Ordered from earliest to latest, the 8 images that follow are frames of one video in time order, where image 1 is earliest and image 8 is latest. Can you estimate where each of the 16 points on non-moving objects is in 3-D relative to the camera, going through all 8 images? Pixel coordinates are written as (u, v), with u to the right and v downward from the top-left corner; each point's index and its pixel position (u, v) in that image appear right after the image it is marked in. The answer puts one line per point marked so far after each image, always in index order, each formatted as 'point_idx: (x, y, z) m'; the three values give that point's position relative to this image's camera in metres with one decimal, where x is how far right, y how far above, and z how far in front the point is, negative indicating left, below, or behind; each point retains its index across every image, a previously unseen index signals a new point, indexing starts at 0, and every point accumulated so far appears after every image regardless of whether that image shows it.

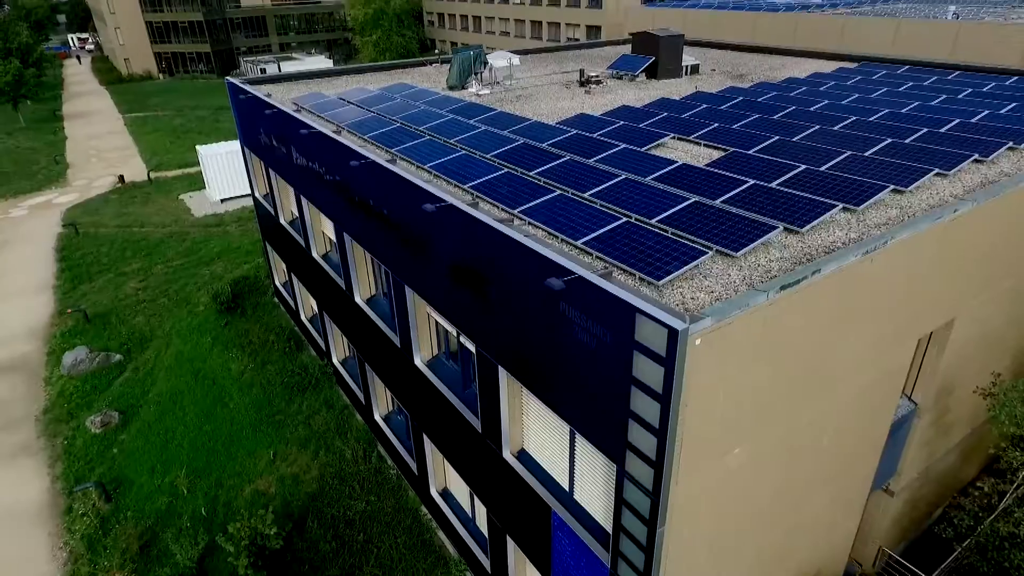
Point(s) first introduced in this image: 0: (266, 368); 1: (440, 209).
0: (-8.3, -2.7, +20.0) m
1: (-1.2, +1.4, +9.3) m
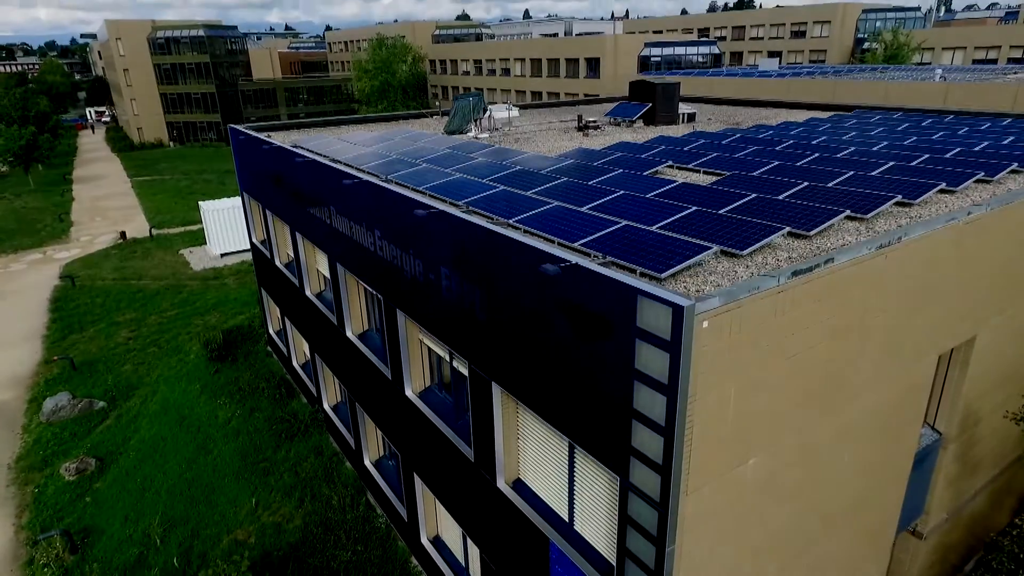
0: (-8.4, -4.1, +19.2) m
1: (-1.3, +1.1, +9.0) m
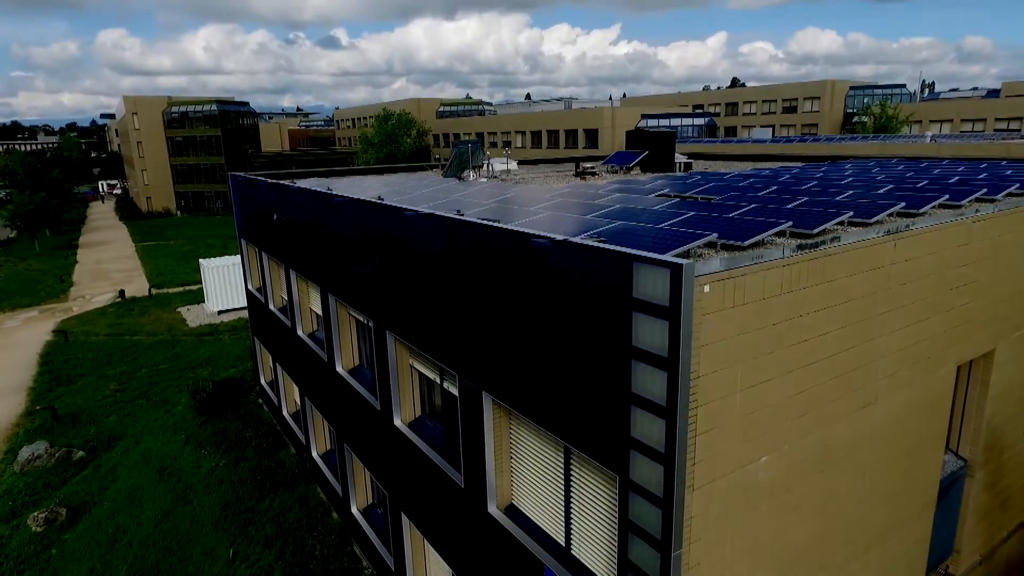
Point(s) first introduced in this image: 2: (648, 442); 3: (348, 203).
0: (-8.5, -5.5, +18.3) m
1: (-1.4, +1.0, +8.8) m
2: (+1.2, -1.4, +5.3) m
3: (-3.1, +1.6, +11.1) m
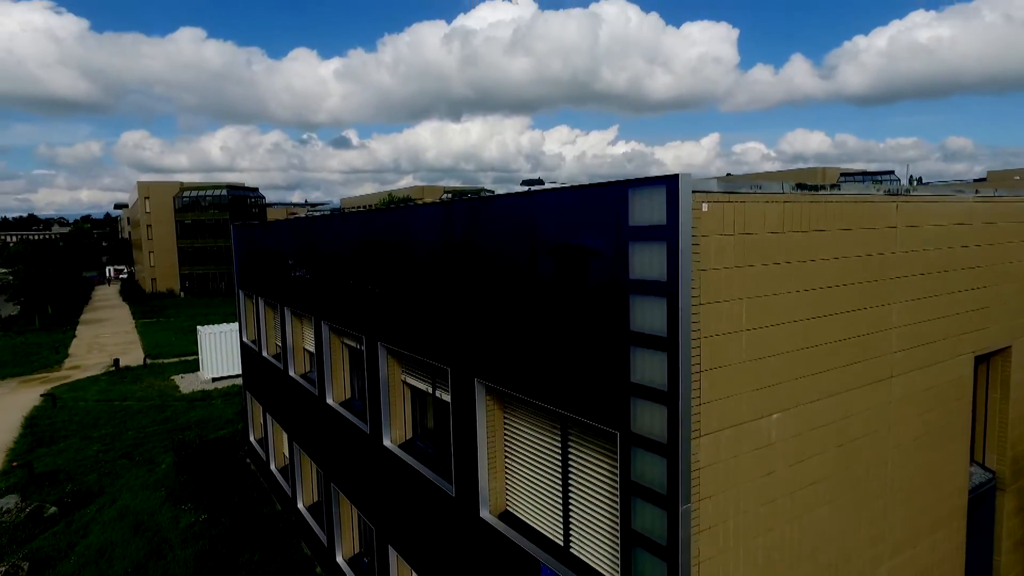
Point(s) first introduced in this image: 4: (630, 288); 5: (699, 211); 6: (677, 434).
0: (-8.5, -6.8, +17.2) m
1: (-1.5, +1.0, +8.7) m
2: (+1.1, -0.8, +4.9) m
3: (-3.1, +1.3, +11.2) m
4: (+1.0, 0.0, +5.0) m
5: (+1.5, +0.6, +4.7) m
6: (+1.3, -1.2, +4.8) m
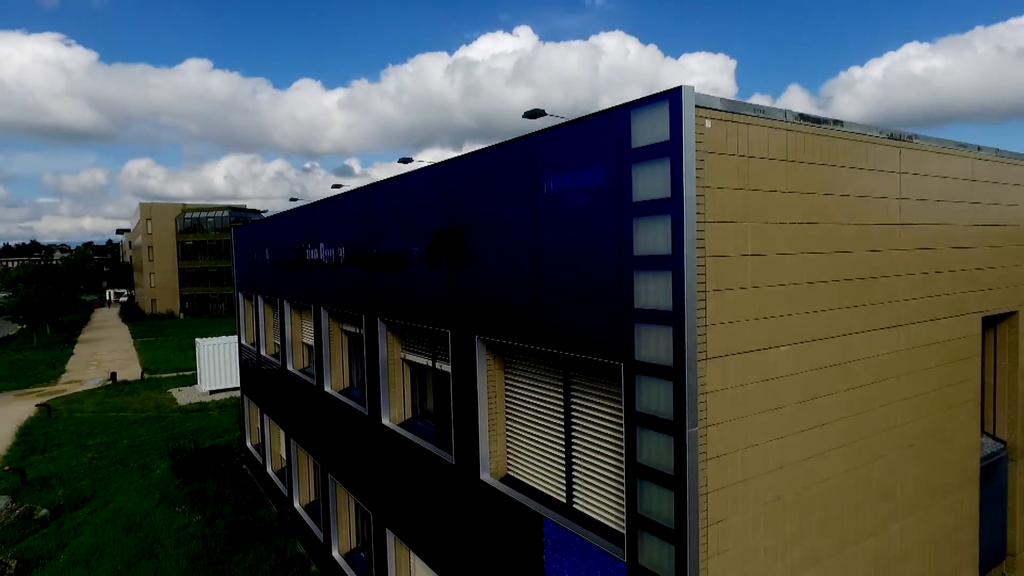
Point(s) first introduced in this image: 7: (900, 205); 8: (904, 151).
0: (-8.5, -6.6, +16.9) m
1: (-1.4, +1.5, +8.7) m
2: (+1.2, -0.2, +4.9) m
3: (-3.1, +1.7, +11.1) m
4: (+1.0, +0.6, +4.9) m
5: (+1.5, +1.3, +4.7) m
6: (+1.3, -0.5, +4.6) m
7: (+4.2, +0.9, +6.4) m
8: (+4.3, +1.5, +6.4) m
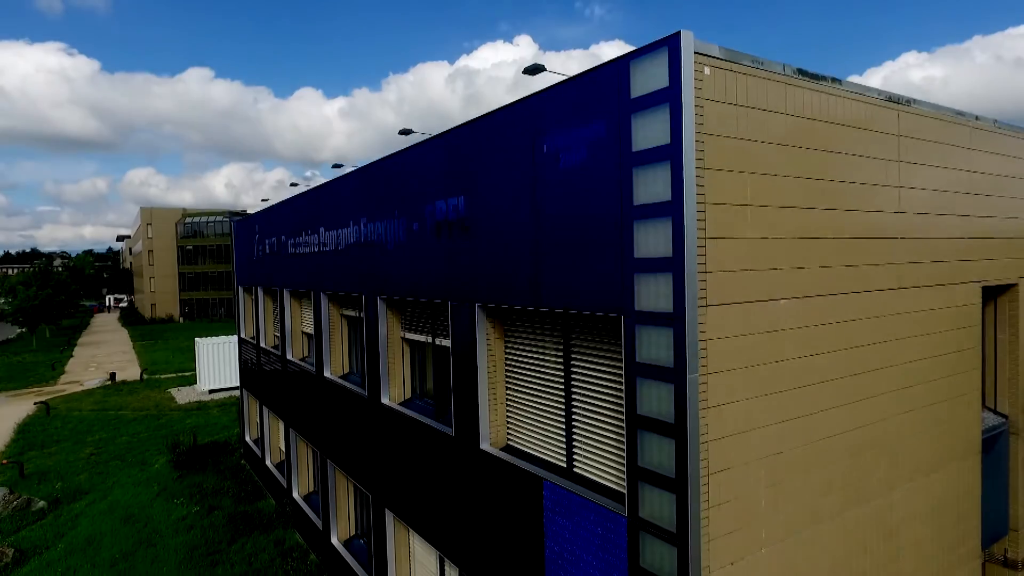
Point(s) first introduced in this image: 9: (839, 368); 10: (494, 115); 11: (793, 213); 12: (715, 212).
0: (-8.5, -6.4, +16.8) m
1: (-1.4, +1.9, +8.7) m
2: (+1.2, +0.3, +4.9) m
3: (-3.1, +2.1, +11.2) m
4: (+1.0, +1.1, +5.0) m
5: (+1.5, +1.7, +4.7) m
6: (+1.3, -0.1, +4.6) m
7: (+4.2, +1.3, +6.4) m
8: (+4.3, +1.9, +6.4) m
9: (+3.2, -0.8, +5.8) m
10: (-0.2, +2.0, +6.8) m
11: (+2.6, +0.7, +5.4) m
12: (+1.7, +0.6, +4.8) m
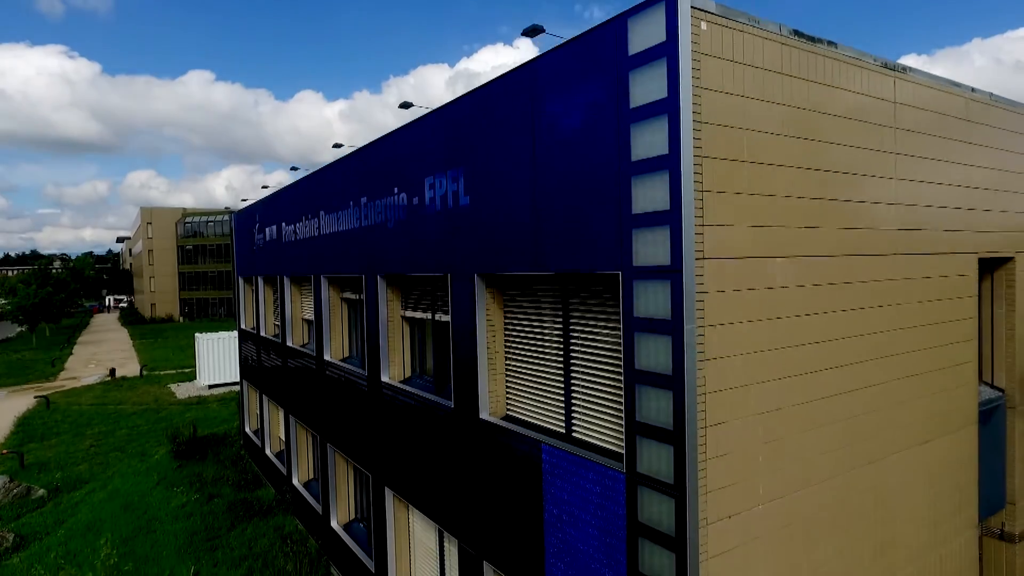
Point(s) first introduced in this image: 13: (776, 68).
0: (-8.5, -6.0, +16.8) m
1: (-1.5, +2.3, +8.8) m
2: (+1.1, +0.6, +4.9) m
3: (-3.1, +2.4, +11.2) m
4: (+1.0, +1.4, +5.0) m
5: (+1.5, +2.1, +4.7) m
6: (+1.3, +0.3, +4.7) m
7: (+4.2, +1.7, +6.4) m
8: (+4.3, +2.3, +6.5) m
9: (+3.2, -0.4, +5.9) m
10: (-0.2, +2.3, +6.9) m
11: (+2.6, +1.1, +5.4) m
12: (+1.6, +1.0, +4.8) m
13: (+2.4, +2.0, +5.3) m
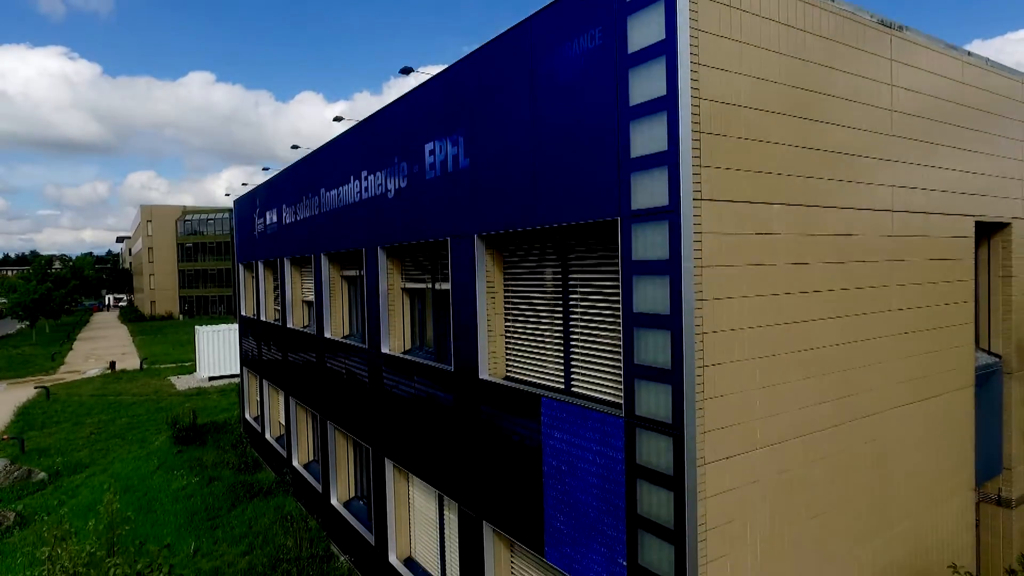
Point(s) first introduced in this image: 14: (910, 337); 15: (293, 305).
0: (-8.5, -5.5, +16.9) m
1: (-1.5, +2.8, +8.8) m
2: (+1.1, +1.1, +4.9) m
3: (-3.1, +2.9, +11.3) m
4: (+1.0, +1.9, +5.1) m
5: (+1.5, +2.5, +4.8) m
6: (+1.3, +0.8, +4.7) m
7: (+4.2, +2.2, +6.5) m
8: (+4.2, +2.7, +6.6) m
9: (+3.2, +0.1, +5.9) m
10: (-0.2, +2.8, +6.9) m
11: (+2.6, +1.5, +5.5) m
12: (+1.6, +1.5, +4.9) m
13: (+2.4, +2.4, +5.3) m
14: (+4.6, -0.6, +6.8) m
15: (-6.0, -0.5, +16.3) m
